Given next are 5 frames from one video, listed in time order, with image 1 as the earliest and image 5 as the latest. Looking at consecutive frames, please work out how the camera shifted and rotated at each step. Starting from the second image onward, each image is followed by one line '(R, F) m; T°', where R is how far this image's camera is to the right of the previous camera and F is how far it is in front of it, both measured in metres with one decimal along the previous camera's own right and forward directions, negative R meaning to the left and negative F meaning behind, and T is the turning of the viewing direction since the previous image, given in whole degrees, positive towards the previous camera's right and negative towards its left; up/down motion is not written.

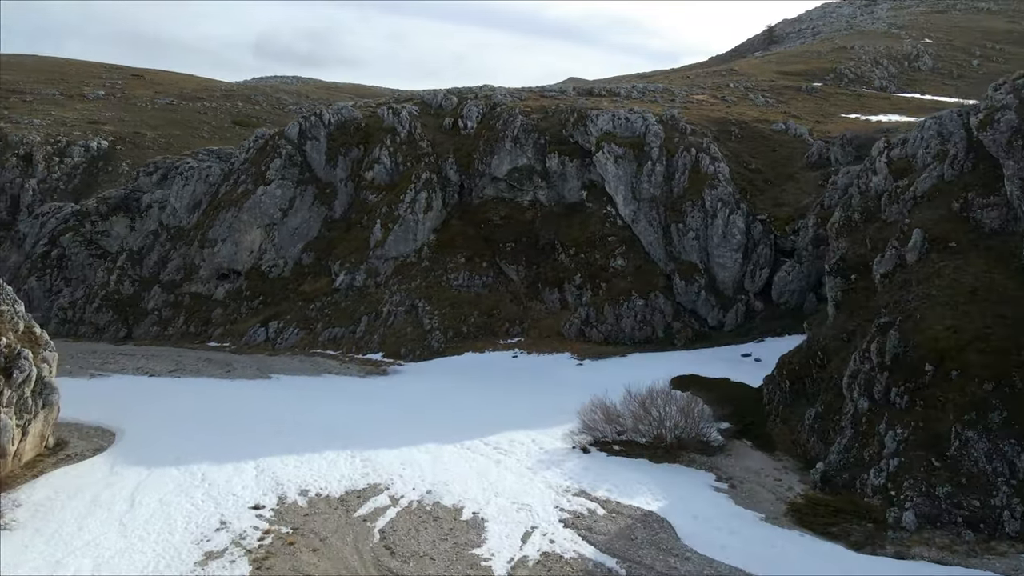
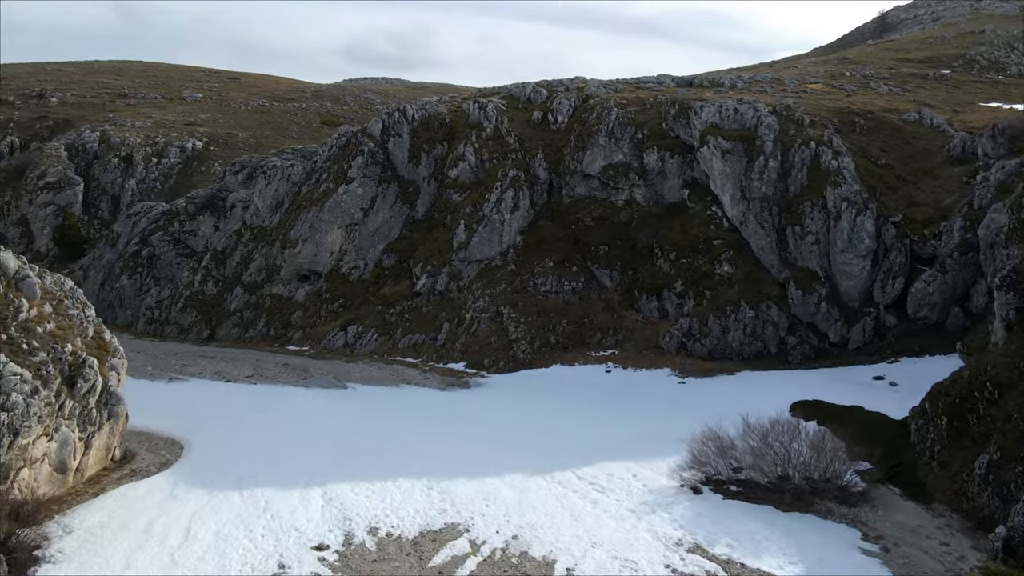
(-0.7, +4.3) m; -6°
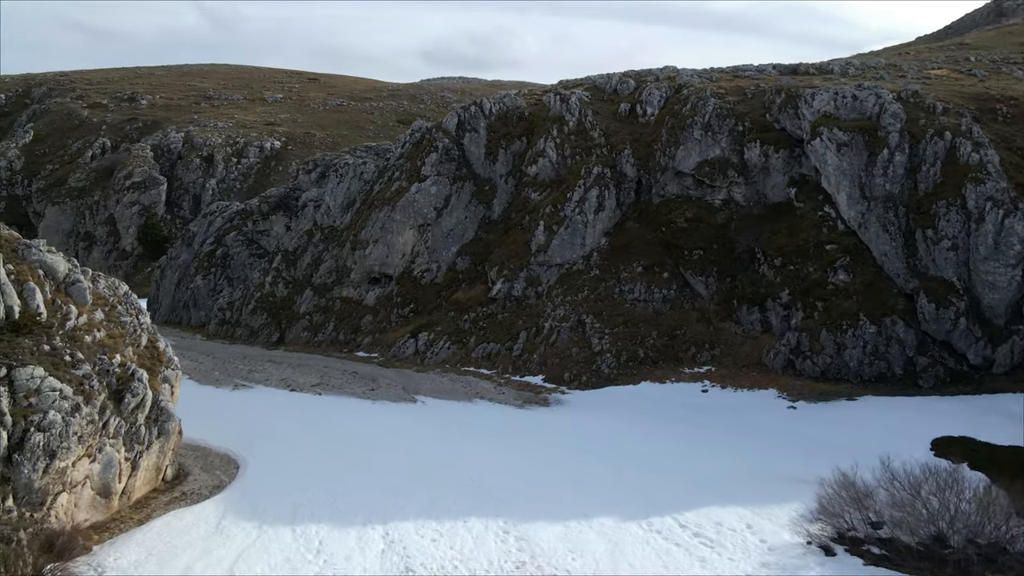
(-0.7, +4.4) m; -6°
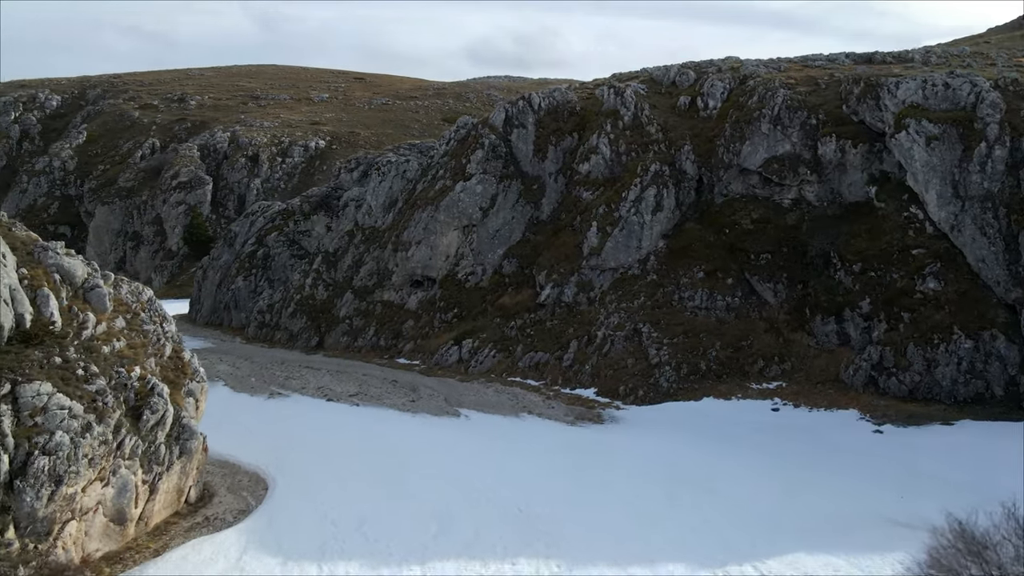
(-0.4, +3.3) m; -3°
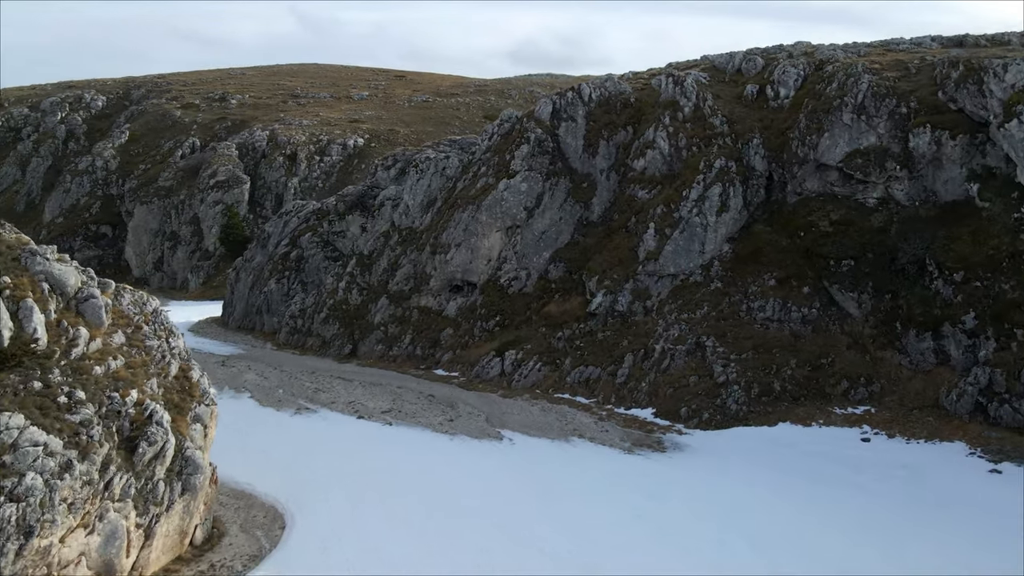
(-0.6, +4.4) m; -3°
